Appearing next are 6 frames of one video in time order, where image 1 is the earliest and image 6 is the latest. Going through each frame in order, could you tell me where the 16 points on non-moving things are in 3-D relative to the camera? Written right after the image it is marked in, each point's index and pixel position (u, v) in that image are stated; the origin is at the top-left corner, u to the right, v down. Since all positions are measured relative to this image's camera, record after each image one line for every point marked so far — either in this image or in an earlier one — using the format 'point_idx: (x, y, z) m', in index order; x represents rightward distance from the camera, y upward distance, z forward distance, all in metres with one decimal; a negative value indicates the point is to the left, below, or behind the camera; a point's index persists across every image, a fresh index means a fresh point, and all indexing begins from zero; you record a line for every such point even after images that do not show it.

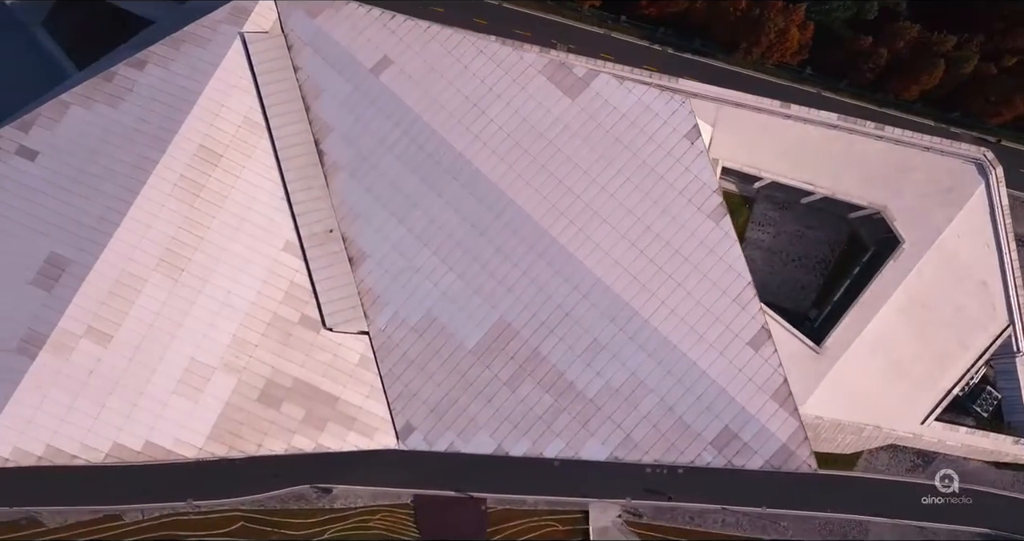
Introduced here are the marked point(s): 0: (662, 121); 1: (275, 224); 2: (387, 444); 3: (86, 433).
0: (+4.7, +4.7, +19.9) m
1: (-7.4, +1.4, +19.9) m
2: (-3.8, -5.4, +19.8) m
3: (-11.9, -4.6, +18.1) m
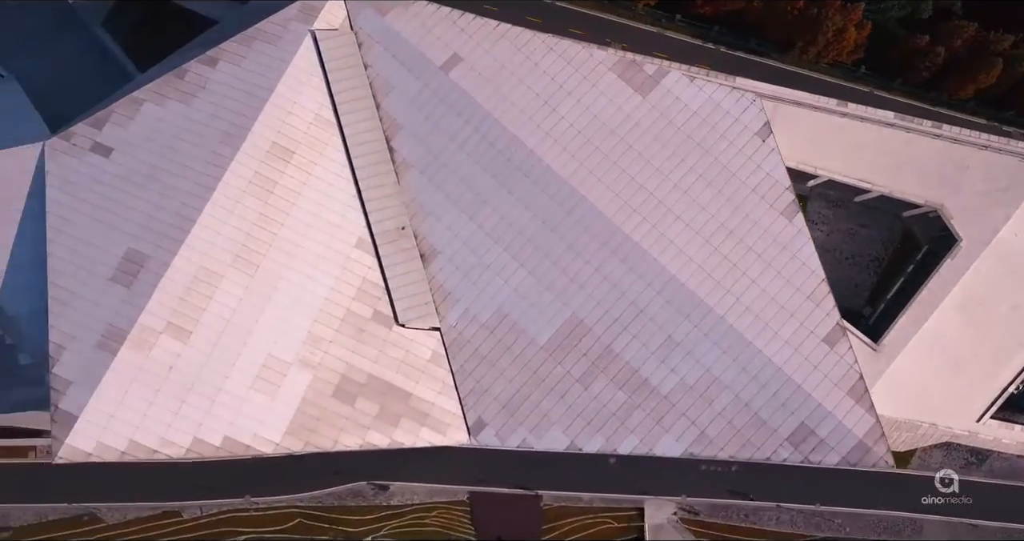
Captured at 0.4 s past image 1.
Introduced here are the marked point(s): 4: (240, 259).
0: (+6.9, +4.8, +20.0) m
1: (-5.2, +1.6, +20.0) m
2: (-1.6, -5.3, +19.8) m
3: (-9.7, -4.5, +18.2) m
4: (-8.1, +0.3, +19.1) m
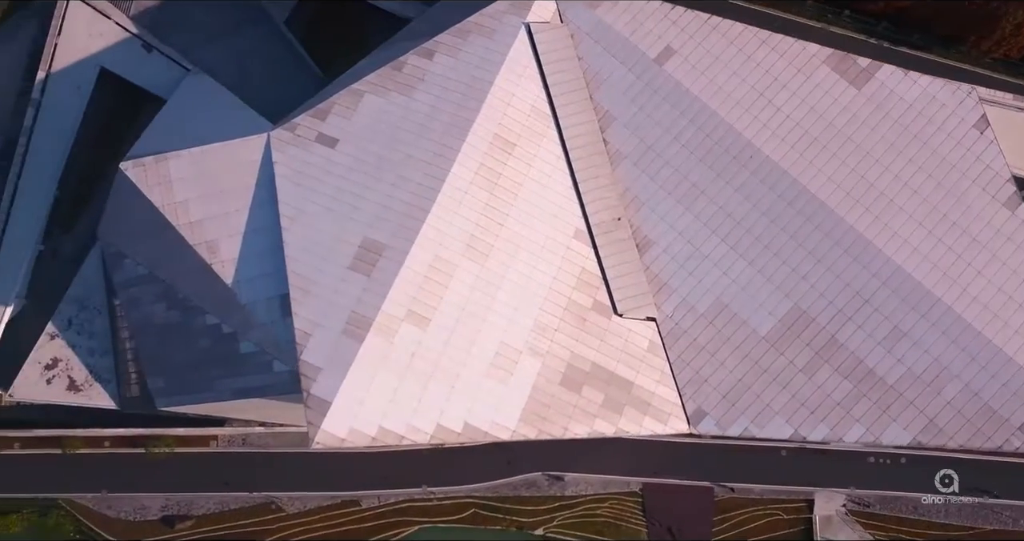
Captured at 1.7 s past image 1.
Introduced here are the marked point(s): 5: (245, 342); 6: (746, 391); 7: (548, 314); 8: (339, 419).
0: (+13.8, +5.1, +20.1) m
1: (+1.7, +1.9, +20.2) m
2: (+5.2, -5.0, +20.0) m
3: (-2.9, -4.2, +18.4) m
4: (-1.2, +0.7, +19.3) m
5: (-8.3, -2.2, +19.8) m
6: (+7.3, -3.7, +19.9) m
7: (+1.1, -1.3, +19.6) m
8: (-4.9, -4.2, +17.9) m
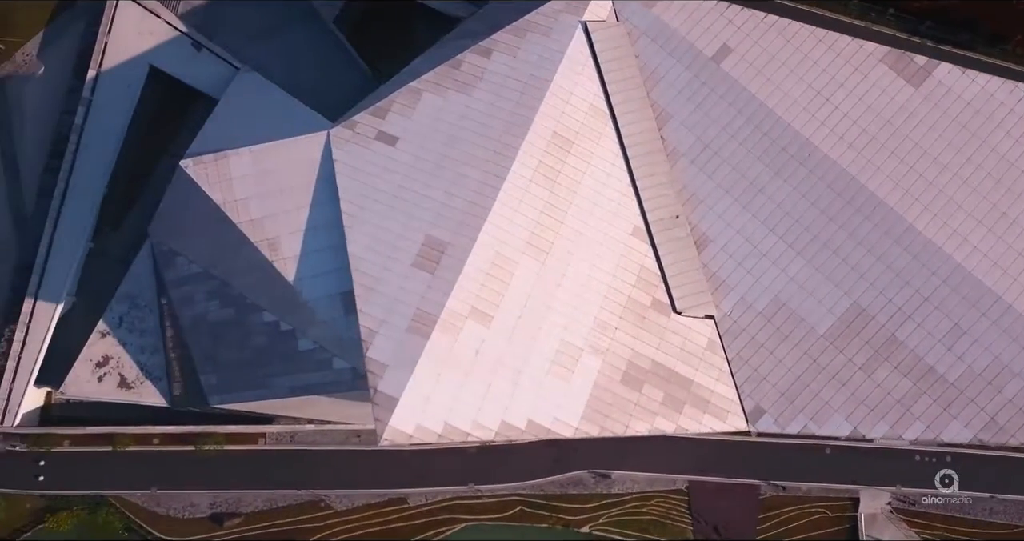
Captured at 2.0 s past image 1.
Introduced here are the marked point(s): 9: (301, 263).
0: (+15.7, +5.1, +20.2) m
1: (+3.6, +1.9, +20.2) m
2: (+7.1, -4.9, +20.0) m
3: (-1.0, -4.1, +18.5) m
4: (+0.6, +0.7, +19.4) m
5: (-6.5, -2.1, +19.9) m
6: (+9.2, -3.7, +19.9) m
7: (+2.9, -1.3, +19.6) m
8: (-3.0, -4.1, +18.0) m
9: (-6.5, +0.2, +19.6) m
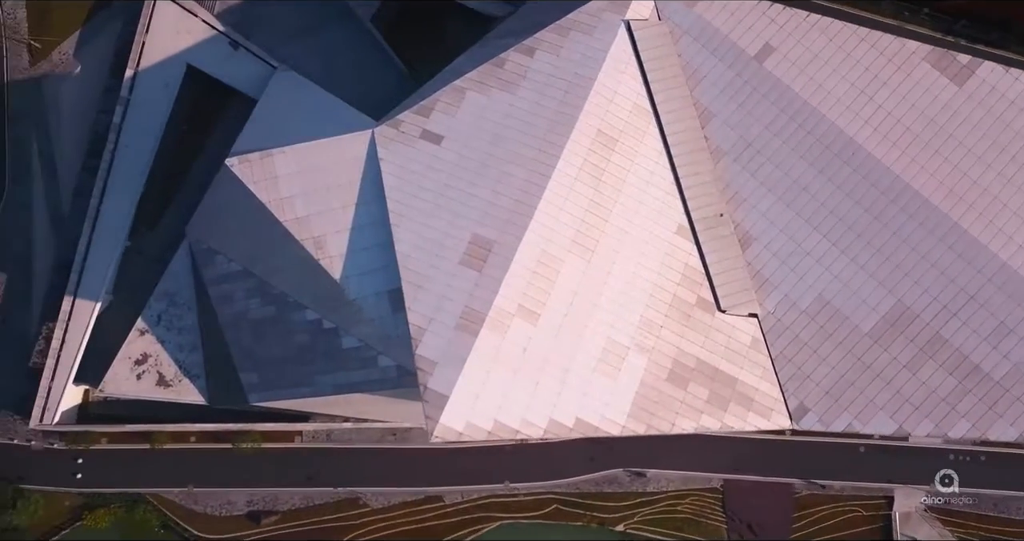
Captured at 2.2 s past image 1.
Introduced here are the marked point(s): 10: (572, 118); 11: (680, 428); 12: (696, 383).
0: (+17.1, +5.2, +20.2) m
1: (+5.0, +2.0, +20.3) m
2: (+8.5, -4.9, +20.1) m
3: (+0.4, -4.0, +18.5) m
4: (+2.0, +0.8, +19.4) m
5: (-5.1, -2.1, +20.0) m
6: (+10.6, -3.6, +20.0) m
7: (+4.3, -1.2, +19.7) m
8: (-1.6, -4.0, +18.0) m
9: (-5.1, +0.3, +19.7) m
10: (+1.9, +4.7, +20.0) m
11: (+5.1, -4.8, +19.5) m
12: (+5.6, -3.5, +19.6) m
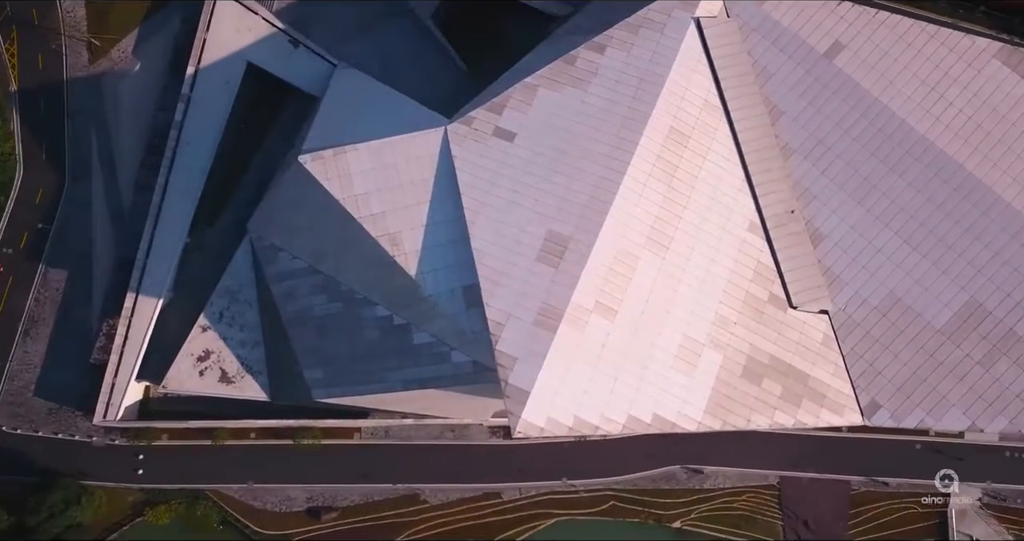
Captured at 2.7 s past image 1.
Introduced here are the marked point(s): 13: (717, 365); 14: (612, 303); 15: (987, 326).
0: (+19.4, +5.3, +20.2) m
1: (+7.3, +2.1, +20.3) m
2: (+10.8, -4.8, +20.1) m
3: (+2.7, -3.9, +18.6) m
4: (+4.3, +0.9, +19.4) m
5: (-2.8, -2.0, +20.0) m
6: (+12.8, -3.5, +20.0) m
7: (+6.6, -1.1, +19.7) m
8: (+0.7, -3.9, +18.1) m
9: (-2.8, +0.4, +19.7) m
10: (+4.2, +4.9, +20.0) m
11: (+7.4, -4.7, +19.5) m
12: (+7.9, -3.3, +19.7) m
13: (+6.2, -2.9, +19.4) m
14: (+3.0, -1.0, +18.9) m
15: (+14.8, -1.7, +19.8) m
